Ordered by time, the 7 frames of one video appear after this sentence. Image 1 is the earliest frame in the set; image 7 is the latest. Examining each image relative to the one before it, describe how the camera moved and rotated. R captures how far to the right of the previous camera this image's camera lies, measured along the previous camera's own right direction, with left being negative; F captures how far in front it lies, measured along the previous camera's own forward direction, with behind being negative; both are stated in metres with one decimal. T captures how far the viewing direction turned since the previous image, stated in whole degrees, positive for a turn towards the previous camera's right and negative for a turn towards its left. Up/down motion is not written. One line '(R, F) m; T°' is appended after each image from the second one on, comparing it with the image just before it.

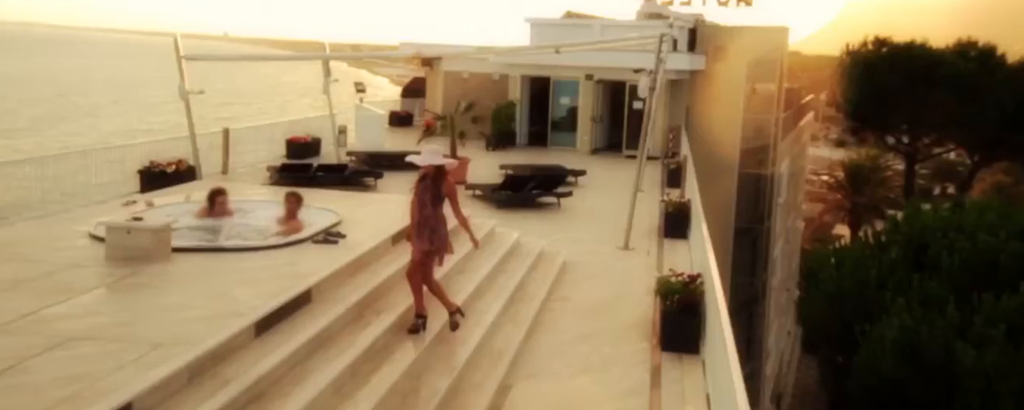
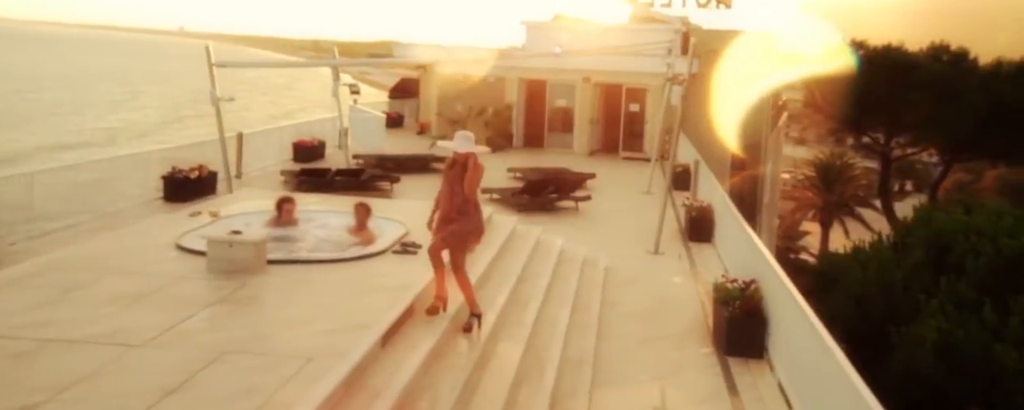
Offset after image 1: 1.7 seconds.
(-0.9, -0.3) m; +2°
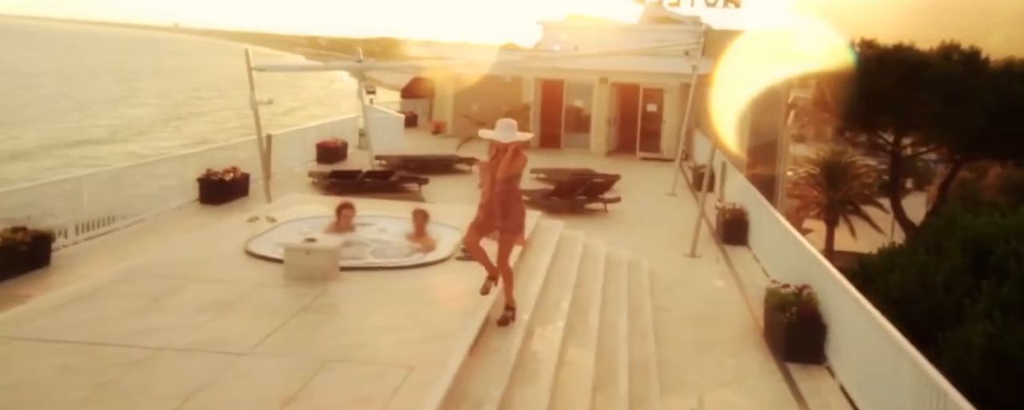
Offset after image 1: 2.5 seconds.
(-0.6, -0.1) m; 0°
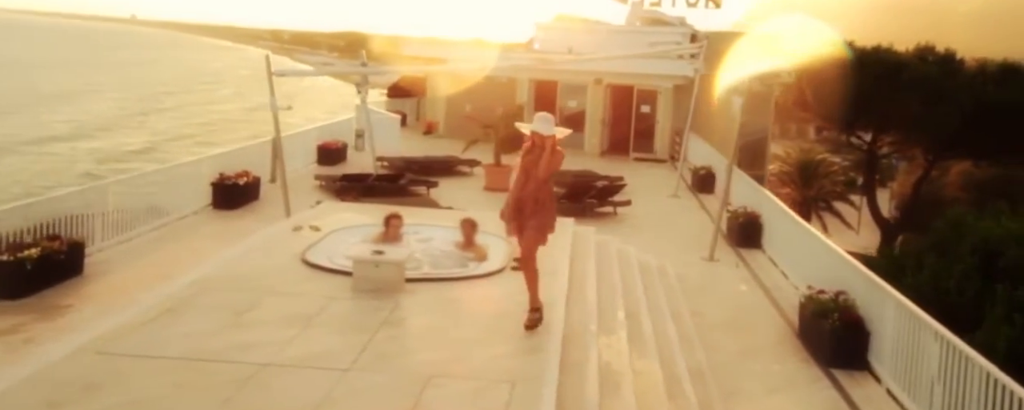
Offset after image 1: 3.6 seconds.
(-0.8, -0.1) m; +2°
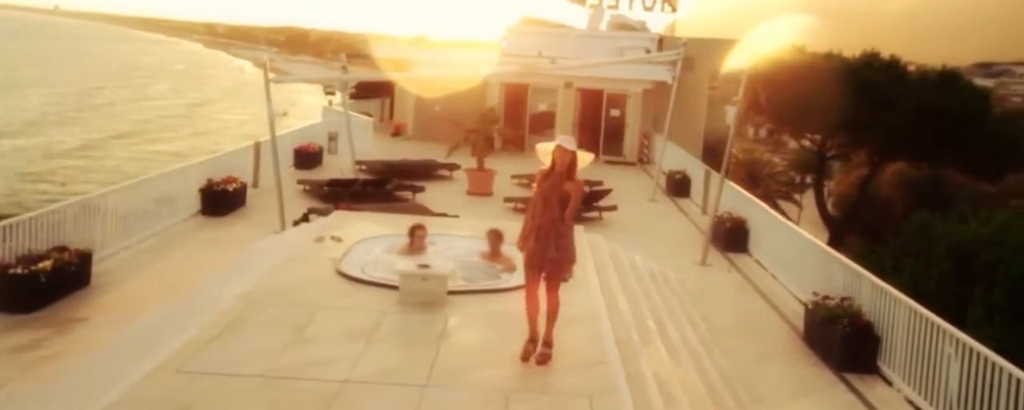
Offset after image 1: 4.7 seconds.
(-0.8, -0.1) m; +4°
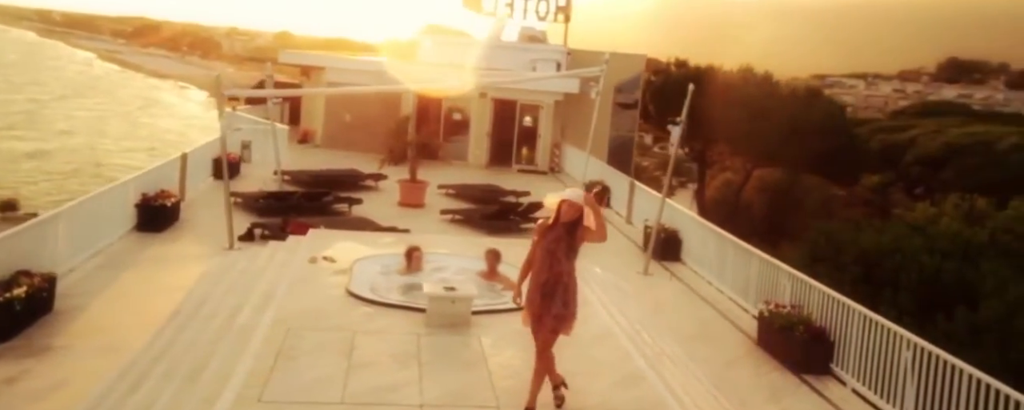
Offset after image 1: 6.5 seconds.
(-1.2, -0.3) m; +9°
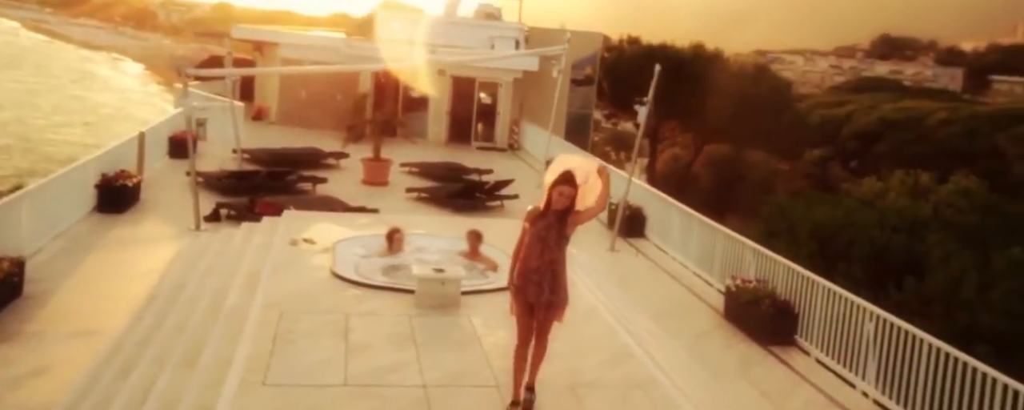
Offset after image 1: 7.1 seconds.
(-0.3, -0.1) m; +4°
